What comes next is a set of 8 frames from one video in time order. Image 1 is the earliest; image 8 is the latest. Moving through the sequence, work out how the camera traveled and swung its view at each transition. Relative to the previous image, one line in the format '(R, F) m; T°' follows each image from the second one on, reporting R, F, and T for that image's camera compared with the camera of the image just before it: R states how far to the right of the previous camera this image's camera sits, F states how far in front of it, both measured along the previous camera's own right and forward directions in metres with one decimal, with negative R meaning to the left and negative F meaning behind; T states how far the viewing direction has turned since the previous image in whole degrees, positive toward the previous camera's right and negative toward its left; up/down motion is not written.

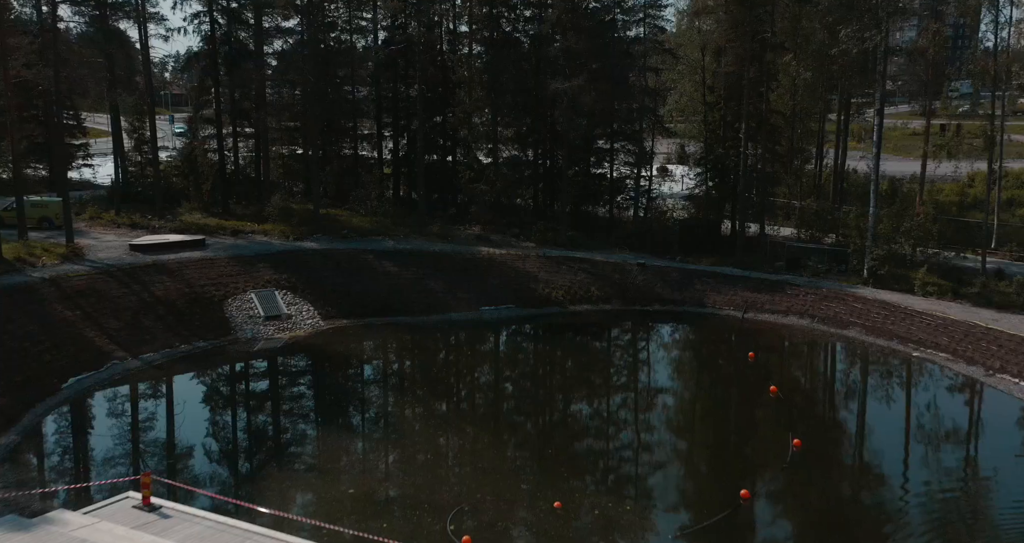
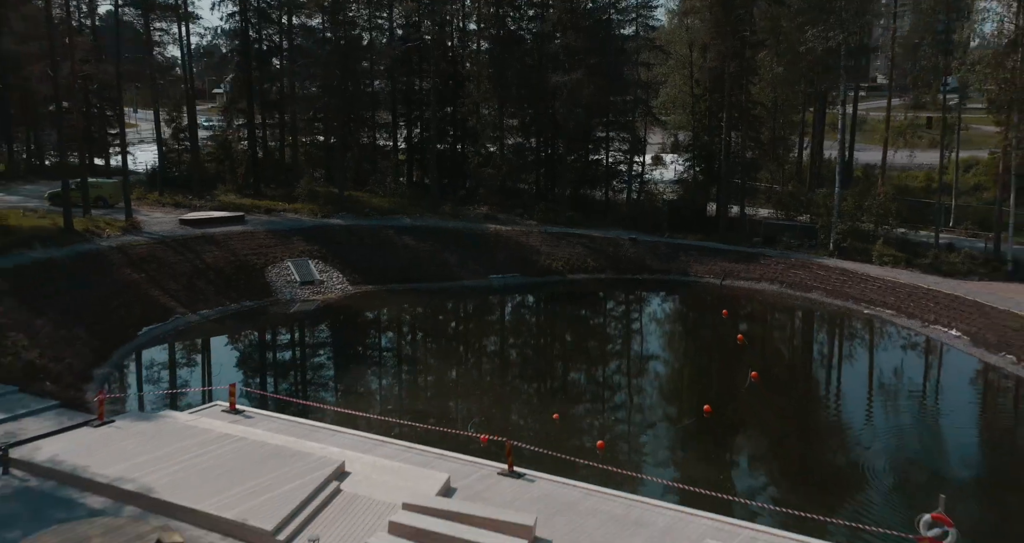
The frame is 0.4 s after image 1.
(-0.2, -3.4) m; 0°
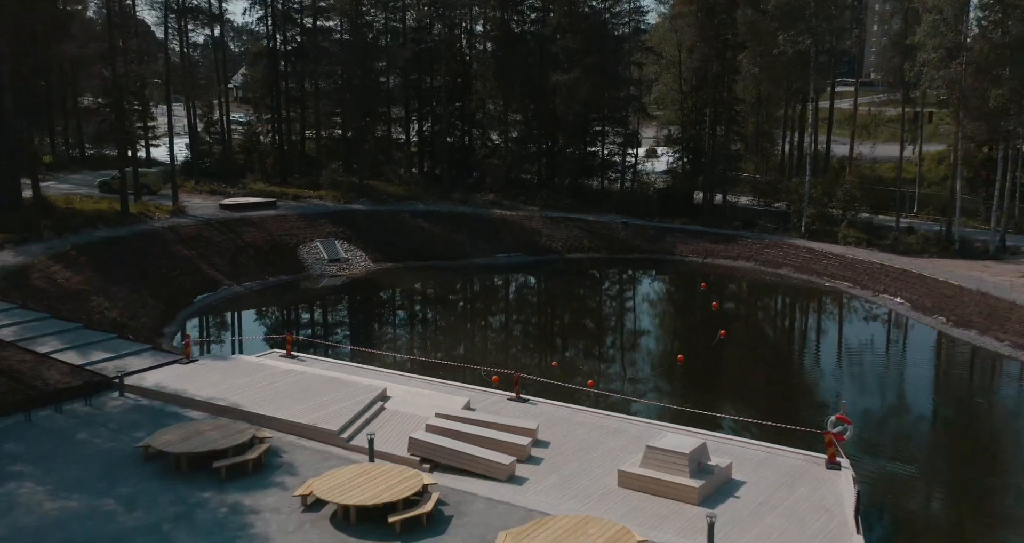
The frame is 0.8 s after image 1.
(-0.1, -3.5) m; 0°
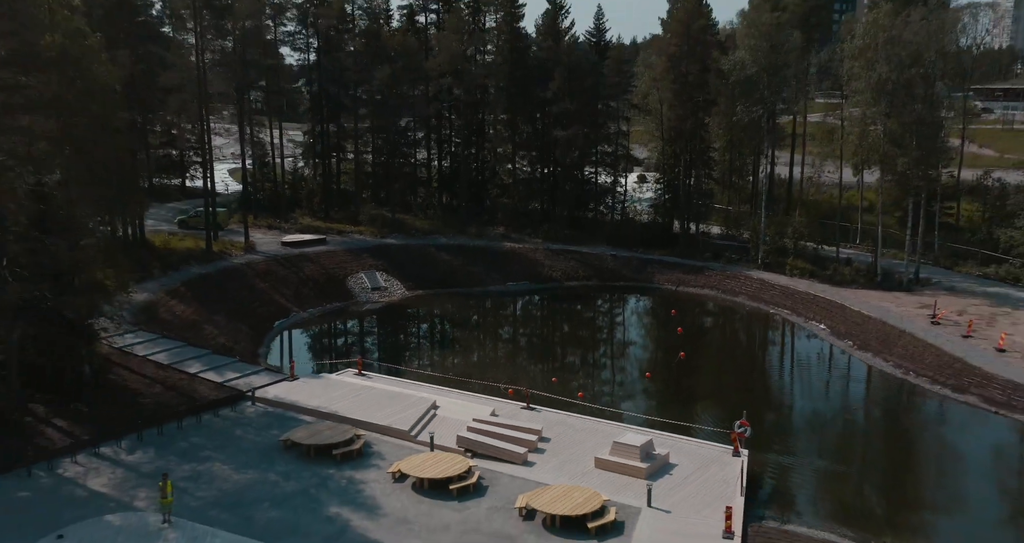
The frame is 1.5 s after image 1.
(-0.3, -7.4) m; 0°
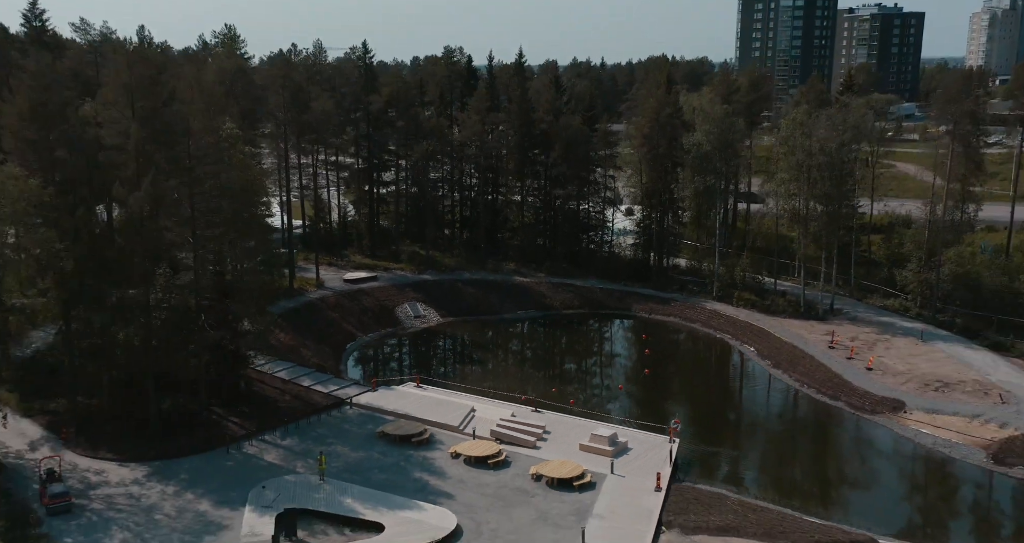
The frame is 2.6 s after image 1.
(-0.5, -11.8) m; 0°
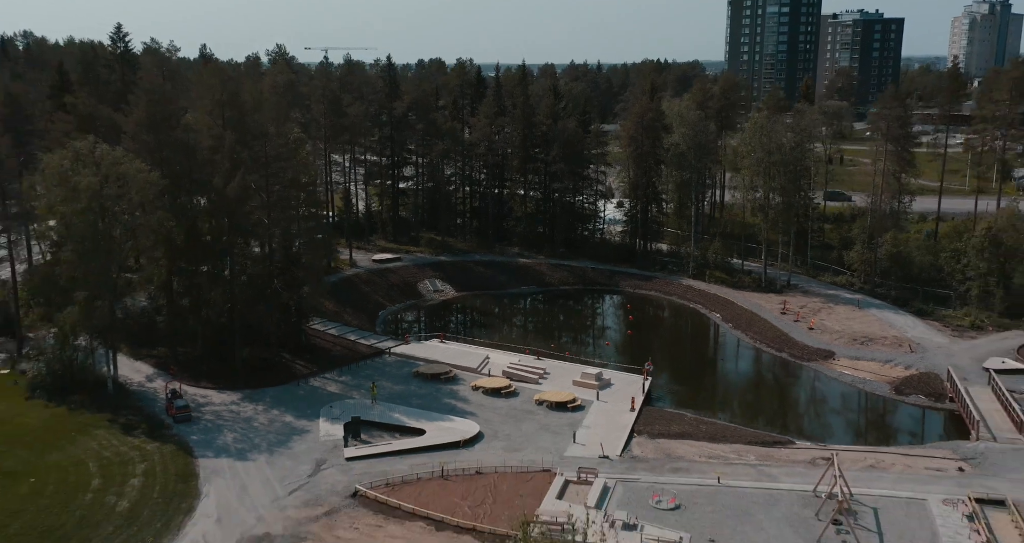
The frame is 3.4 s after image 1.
(-0.4, -8.9) m; 0°
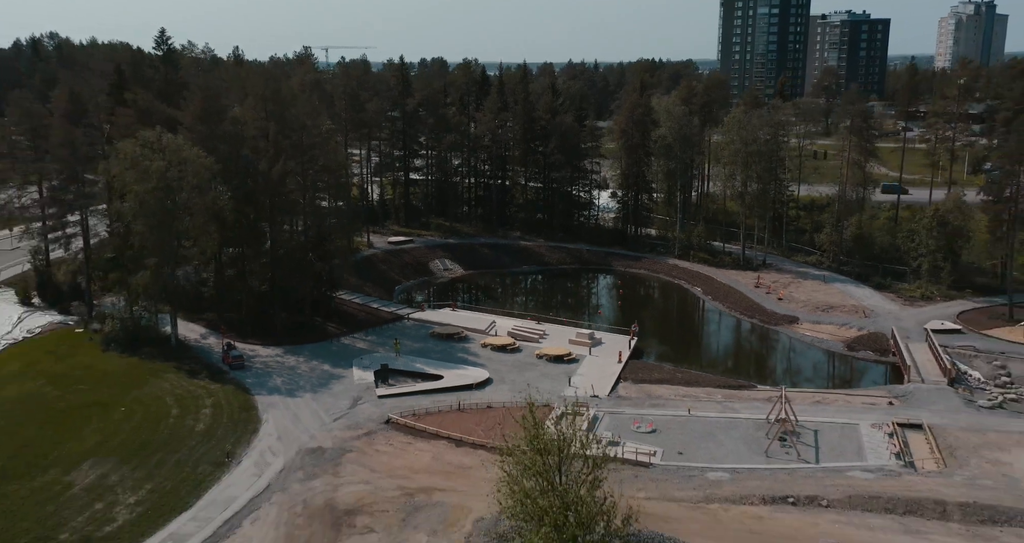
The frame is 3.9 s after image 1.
(-0.3, -6.3) m; 0°
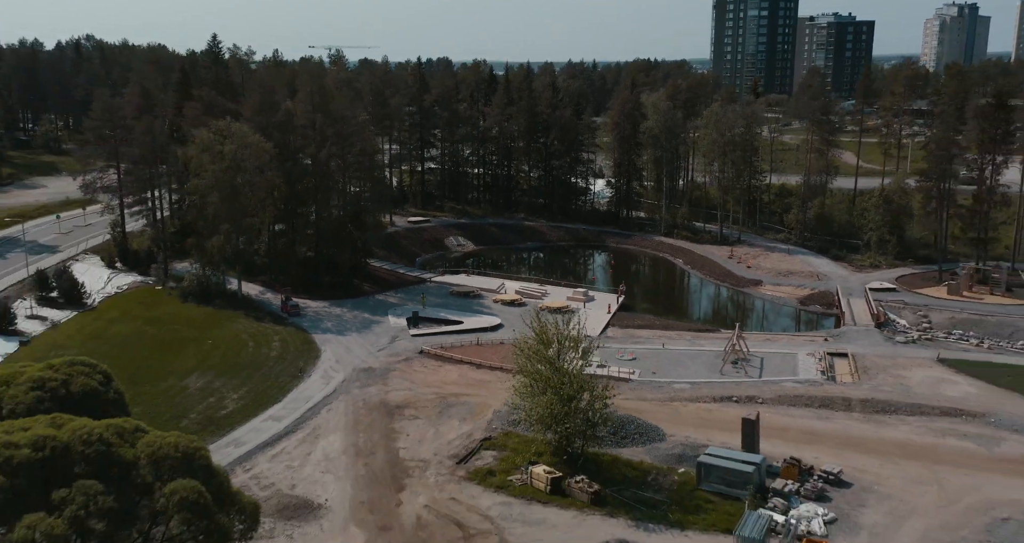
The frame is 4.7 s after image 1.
(-0.5, -9.1) m; 0°
